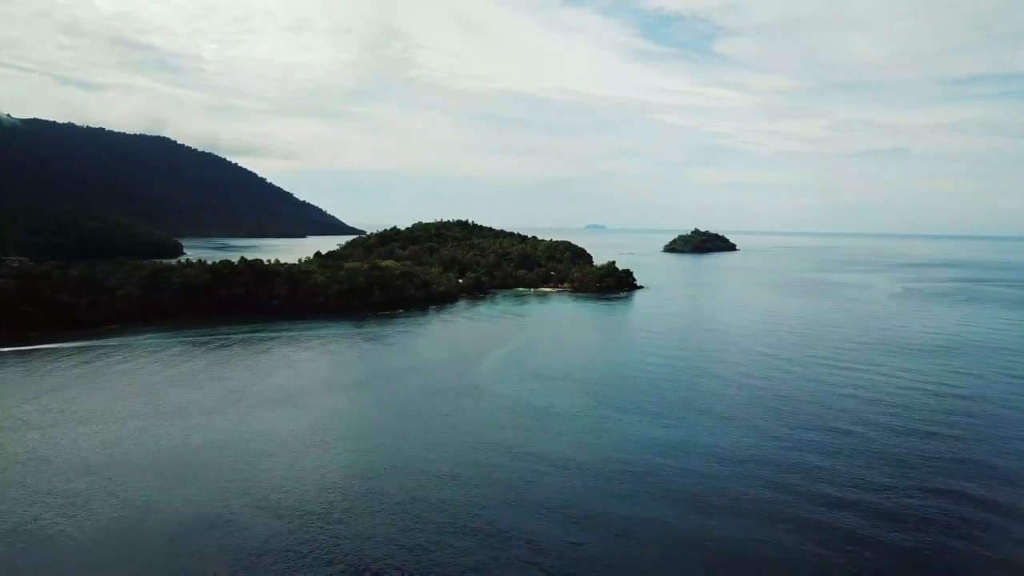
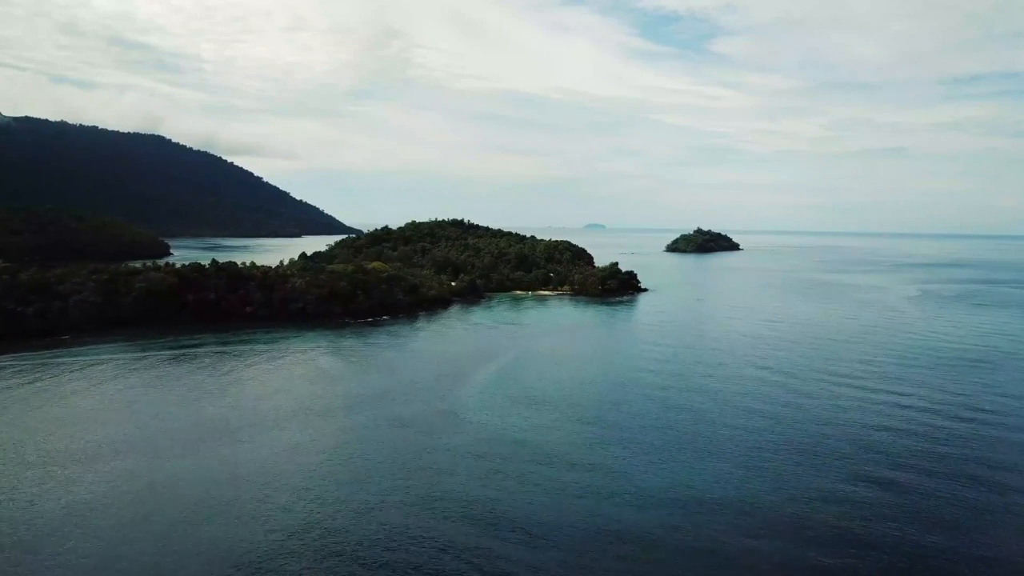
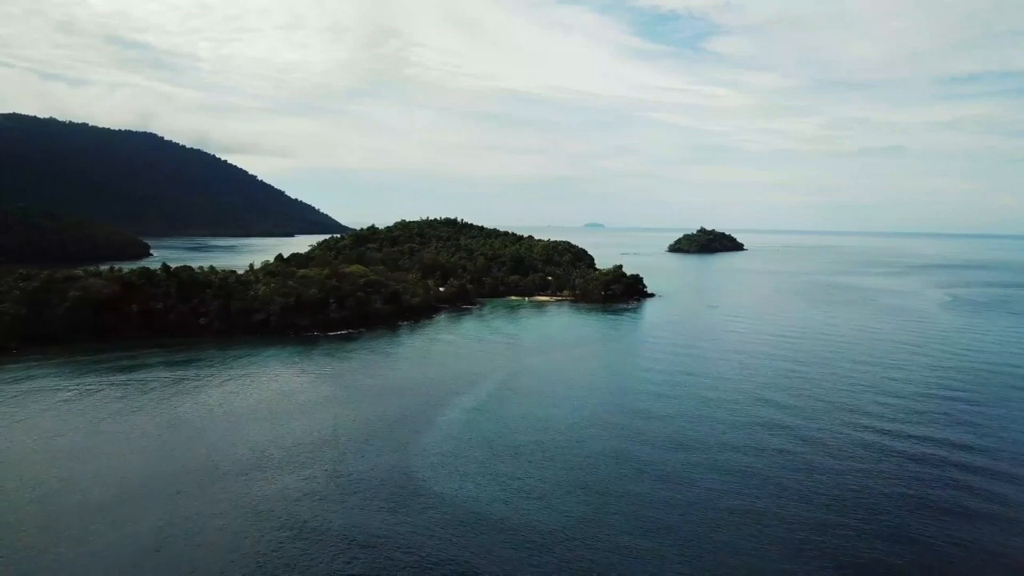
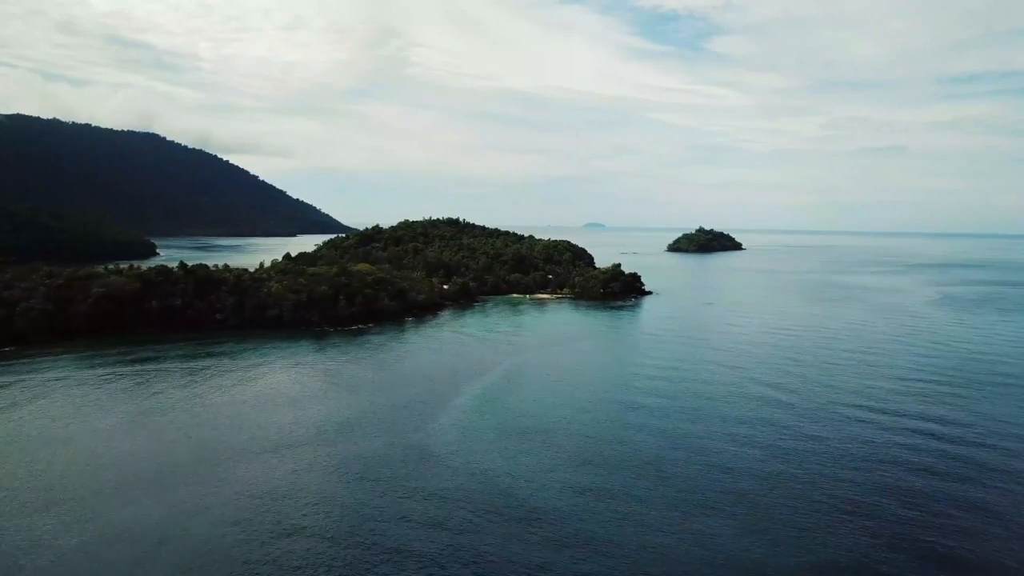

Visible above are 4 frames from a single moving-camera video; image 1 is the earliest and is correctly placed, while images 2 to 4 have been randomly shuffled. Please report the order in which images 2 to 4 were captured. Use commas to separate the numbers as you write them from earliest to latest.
2, 4, 3
